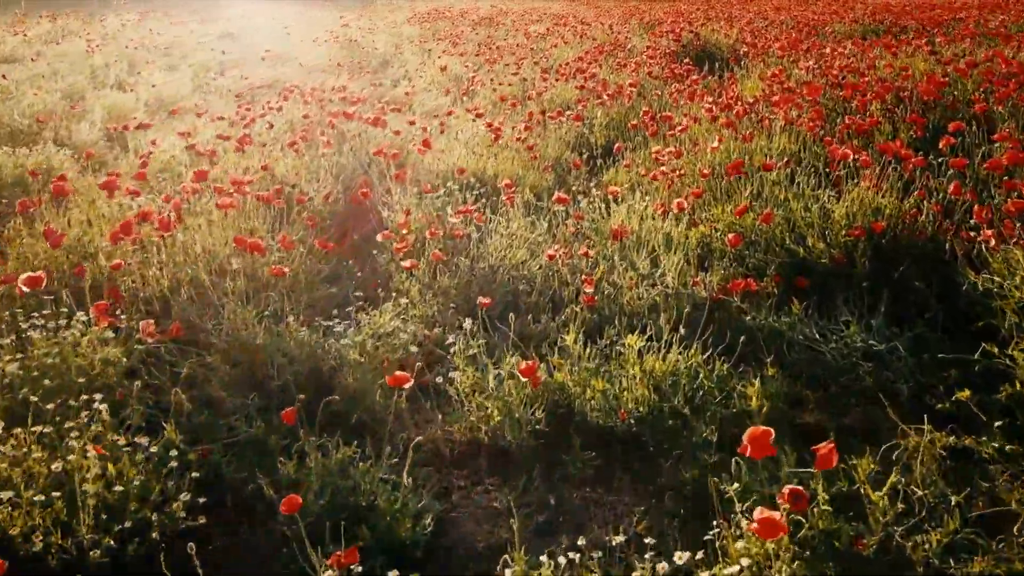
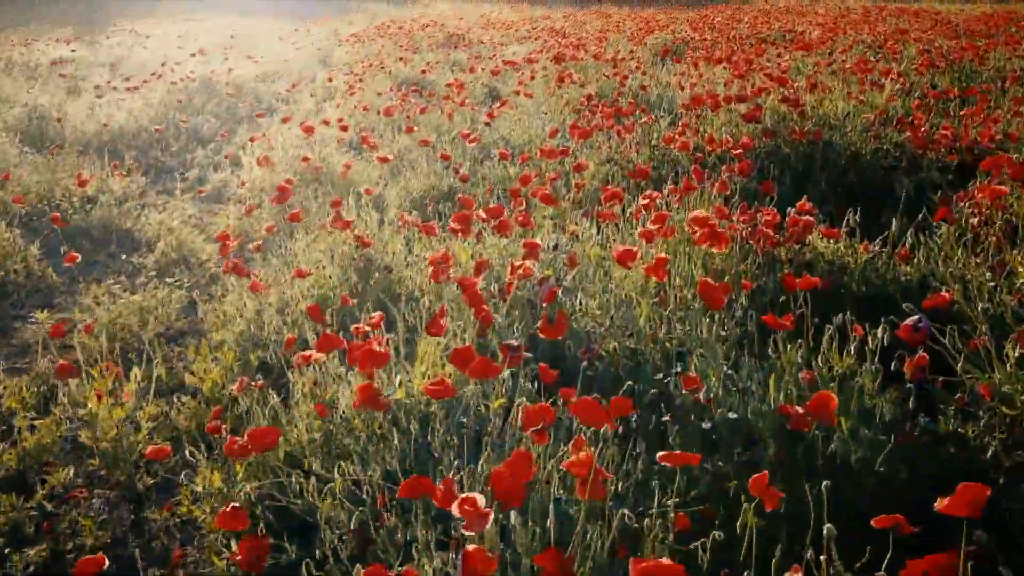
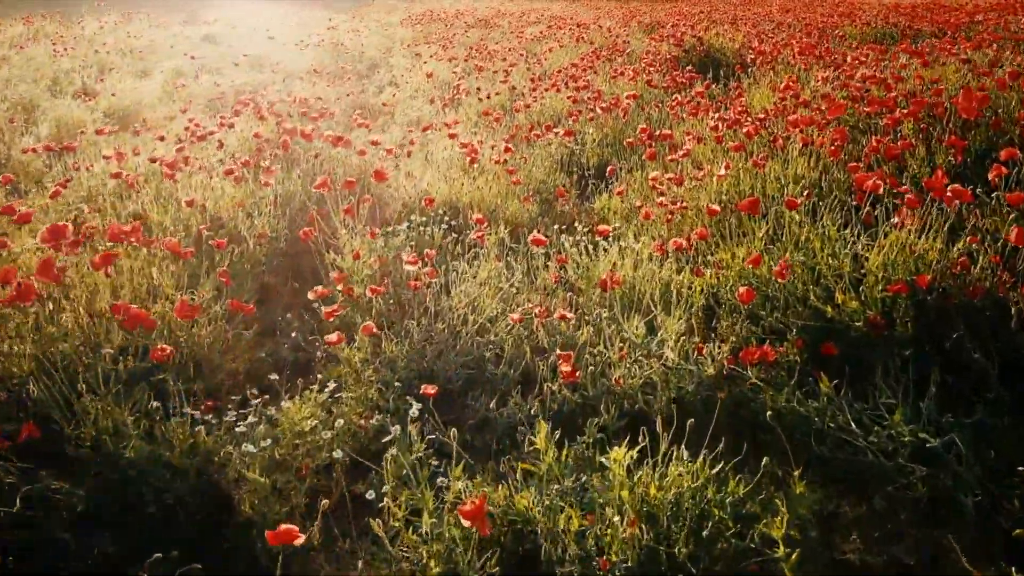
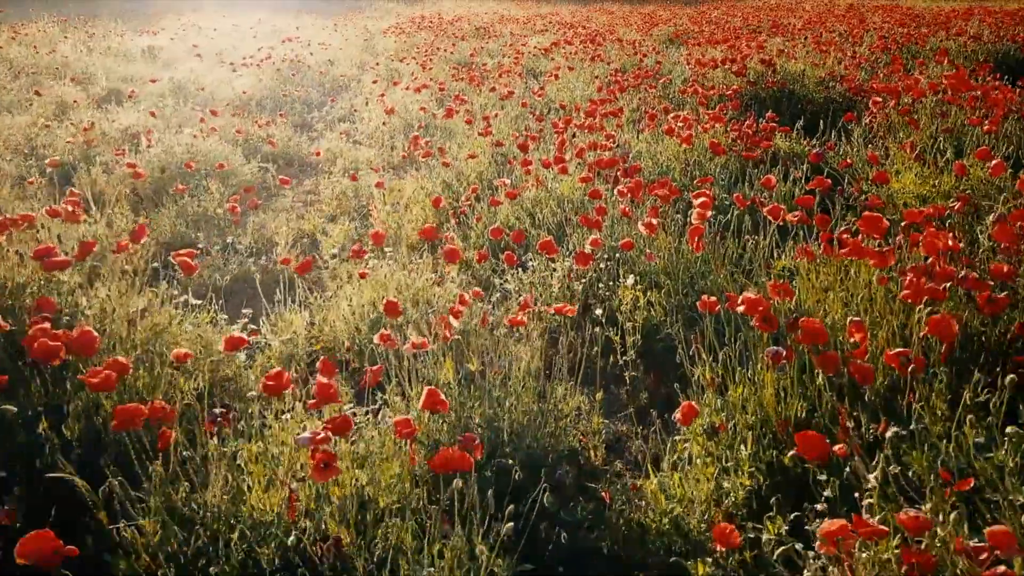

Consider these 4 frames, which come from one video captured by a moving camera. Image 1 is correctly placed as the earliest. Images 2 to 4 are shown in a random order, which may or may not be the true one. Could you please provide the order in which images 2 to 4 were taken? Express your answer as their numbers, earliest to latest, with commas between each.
3, 4, 2
